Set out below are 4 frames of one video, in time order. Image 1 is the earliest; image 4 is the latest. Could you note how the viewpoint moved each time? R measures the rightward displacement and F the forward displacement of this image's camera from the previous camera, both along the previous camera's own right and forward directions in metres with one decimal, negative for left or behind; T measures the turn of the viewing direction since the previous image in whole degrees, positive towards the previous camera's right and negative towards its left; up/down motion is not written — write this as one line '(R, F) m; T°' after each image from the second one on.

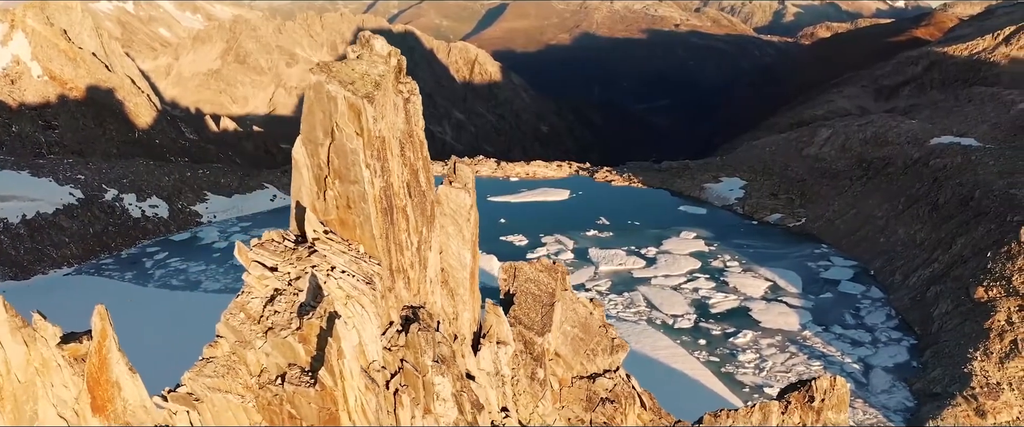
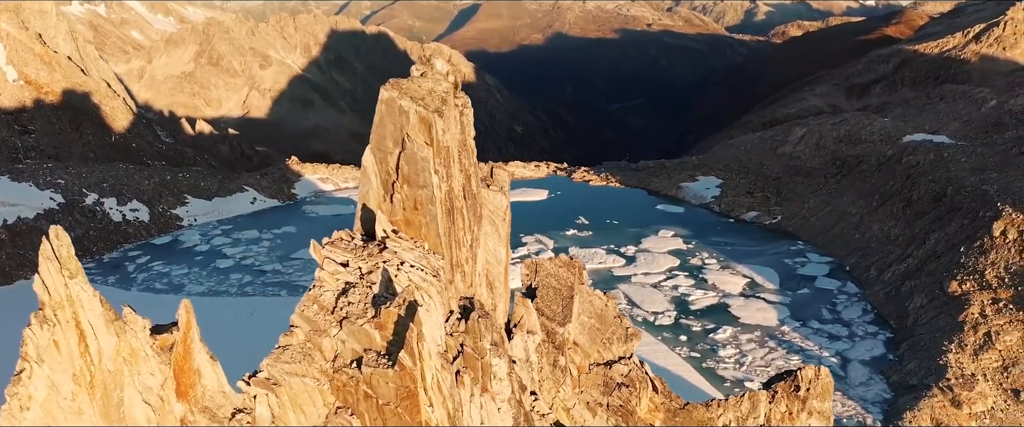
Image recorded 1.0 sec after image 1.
(-0.3, -0.4) m; +2°
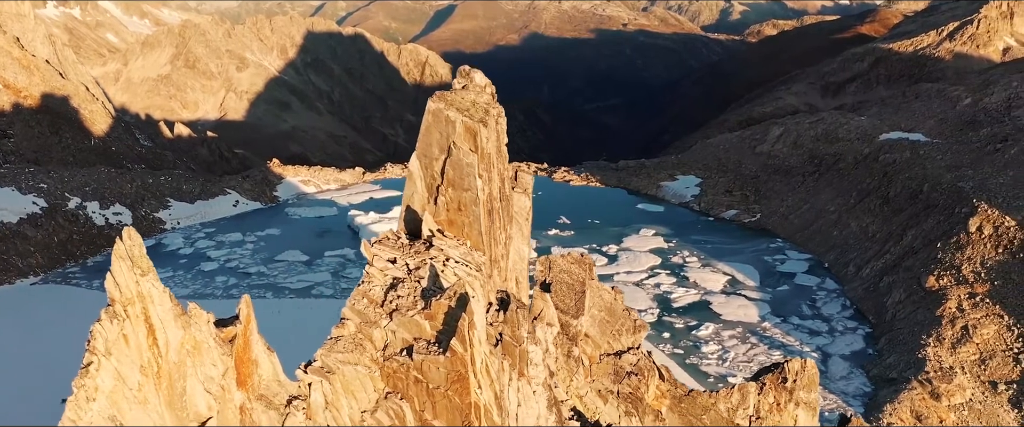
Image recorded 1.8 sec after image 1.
(-0.3, -0.4) m; +1°
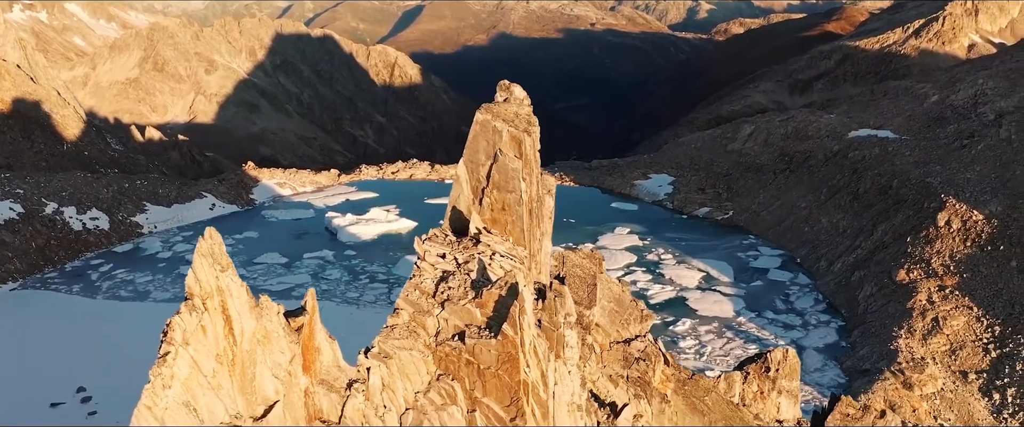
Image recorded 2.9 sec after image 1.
(-0.4, -0.5) m; +2°
